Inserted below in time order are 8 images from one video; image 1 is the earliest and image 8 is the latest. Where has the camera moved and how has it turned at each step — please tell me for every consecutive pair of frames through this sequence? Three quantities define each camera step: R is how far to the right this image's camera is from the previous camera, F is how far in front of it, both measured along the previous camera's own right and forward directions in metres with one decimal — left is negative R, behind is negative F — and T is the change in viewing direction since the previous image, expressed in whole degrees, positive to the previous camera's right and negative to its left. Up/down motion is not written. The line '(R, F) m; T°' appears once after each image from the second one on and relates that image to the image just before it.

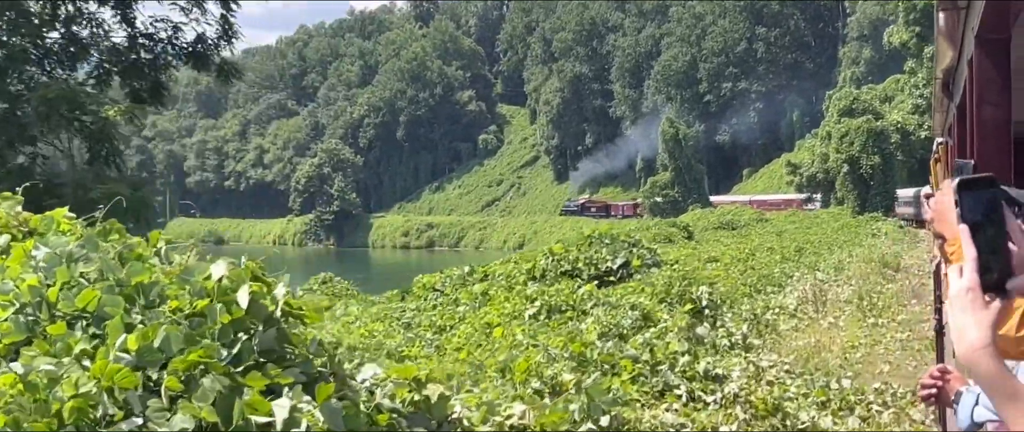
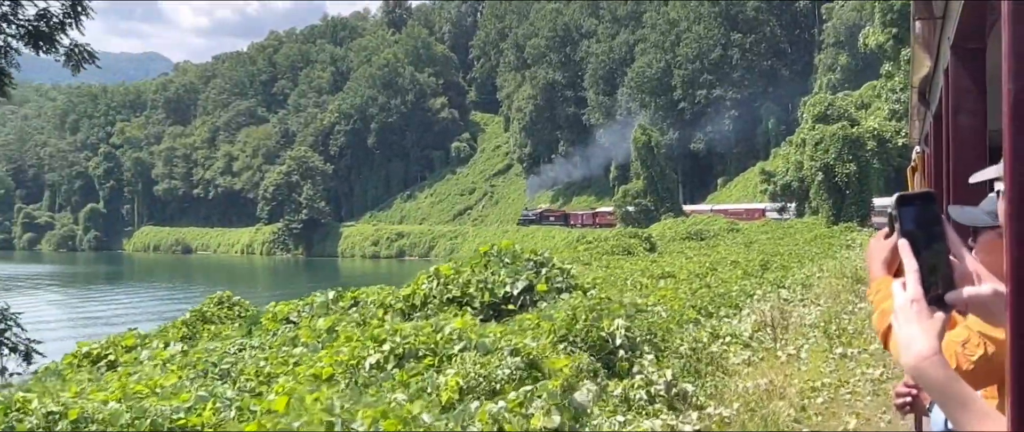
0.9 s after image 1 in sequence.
(+0.5, +1.2) m; +1°
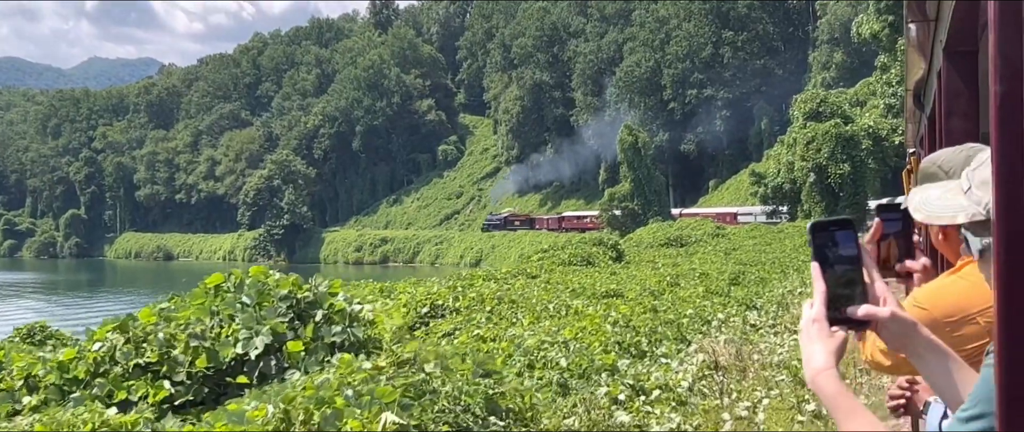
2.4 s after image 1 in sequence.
(+0.8, +1.8) m; 0°
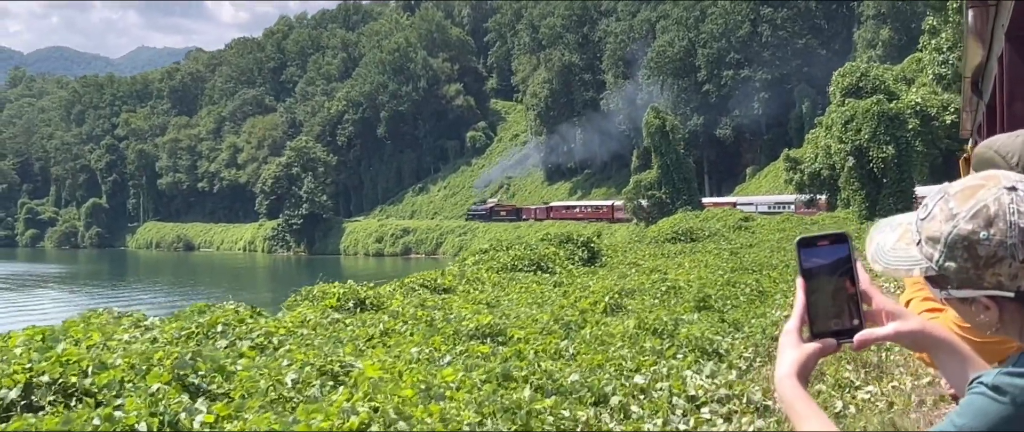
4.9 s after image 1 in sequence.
(+1.4, +3.2) m; -3°
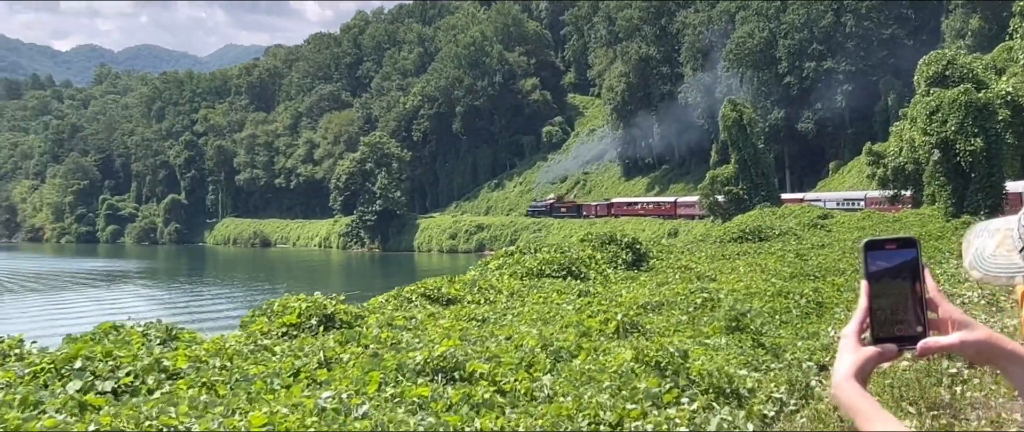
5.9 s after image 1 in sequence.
(+0.6, +1.2) m; -5°
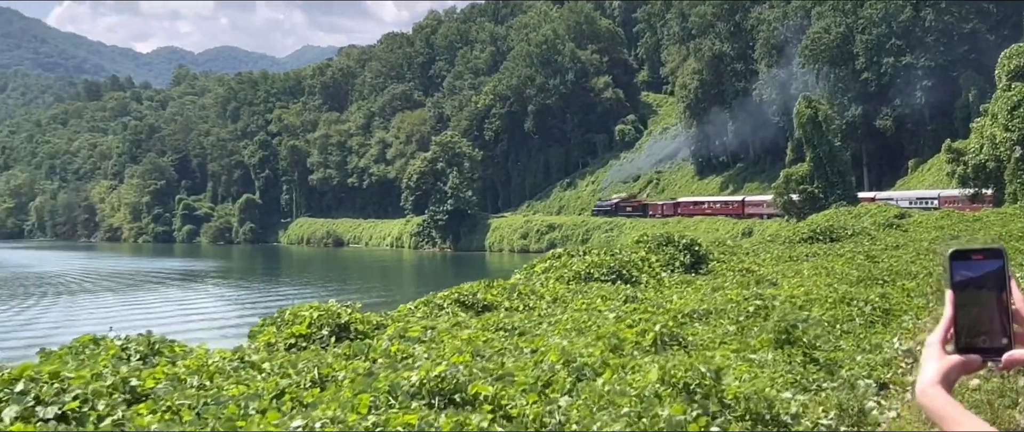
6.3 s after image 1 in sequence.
(+0.3, +0.5) m; -5°
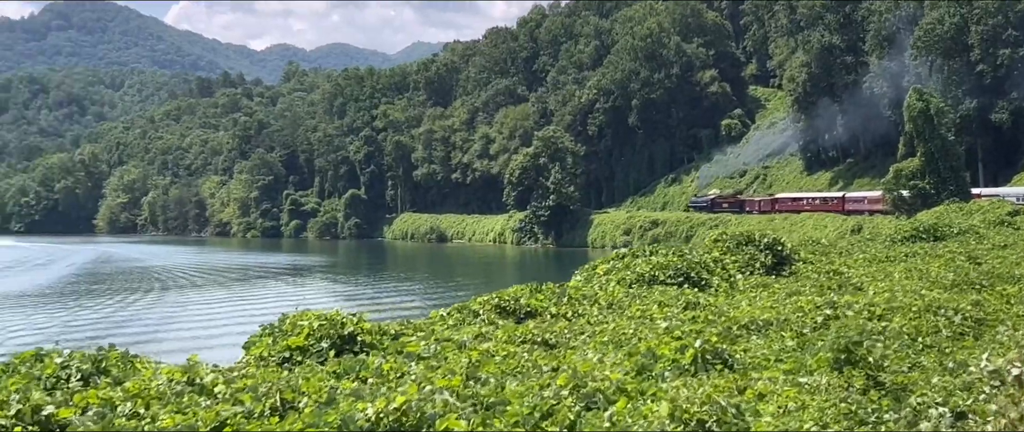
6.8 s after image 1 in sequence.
(+0.5, +0.7) m; -7°
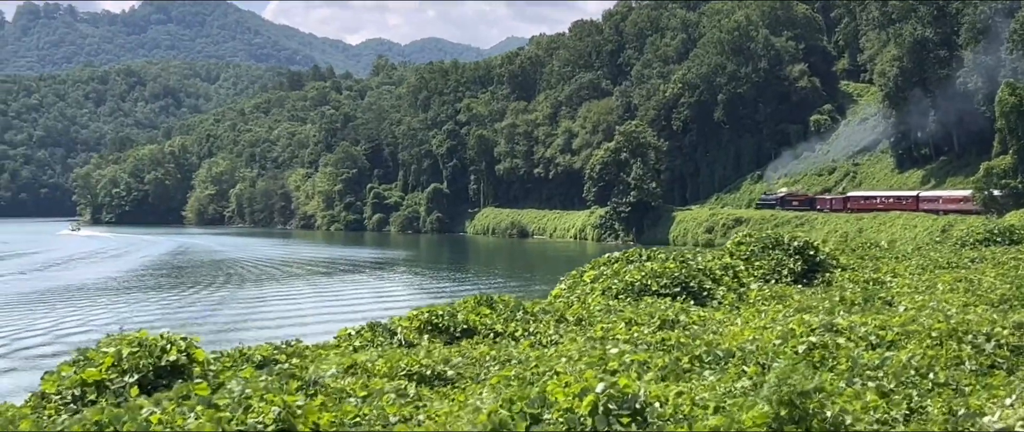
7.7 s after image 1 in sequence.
(+1.0, +1.1) m; -6°
